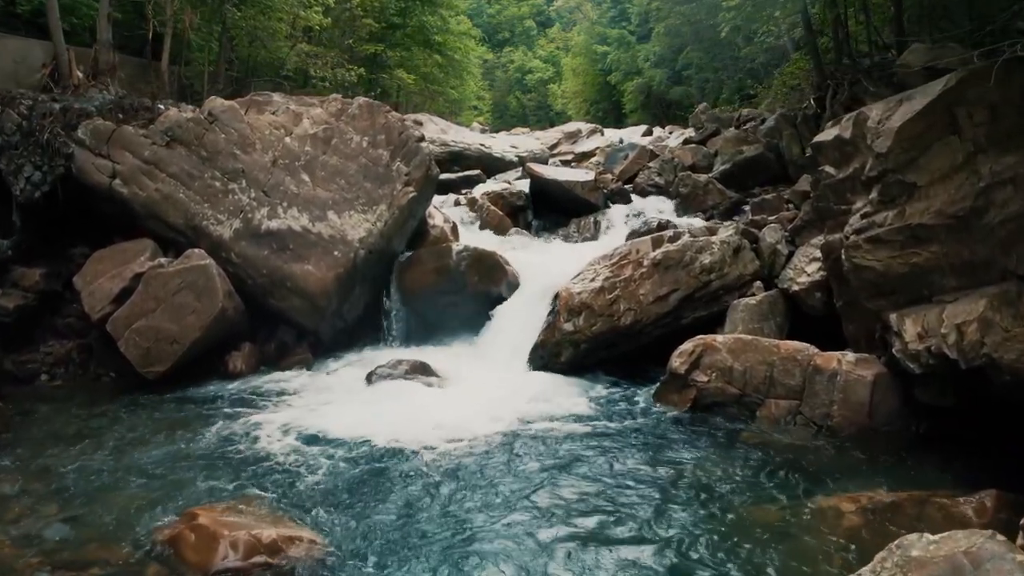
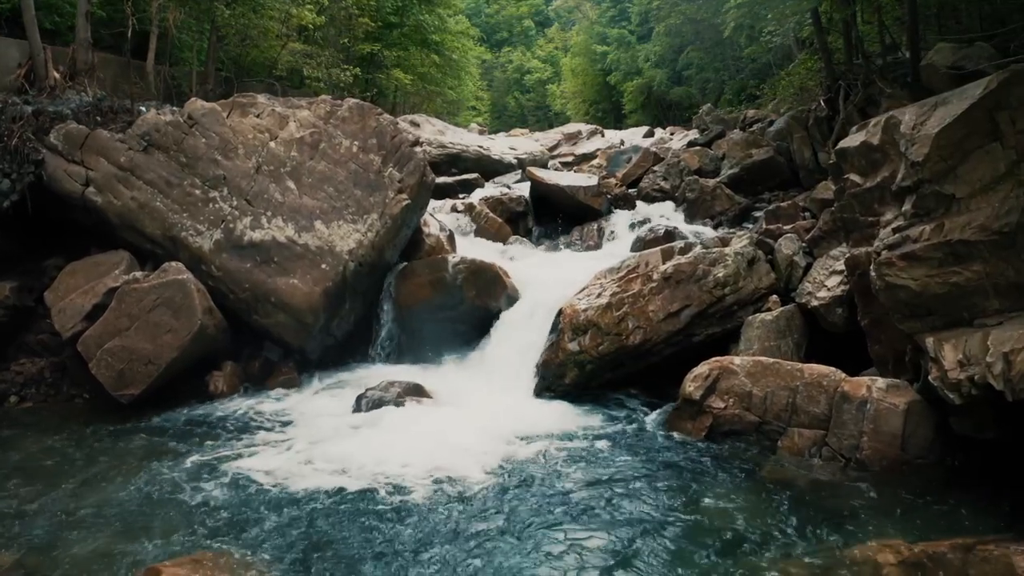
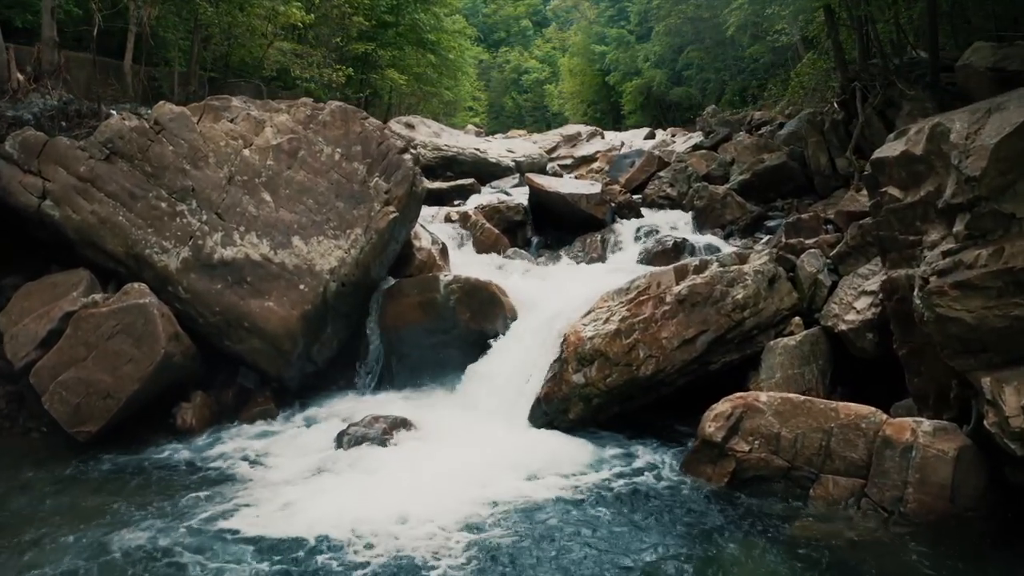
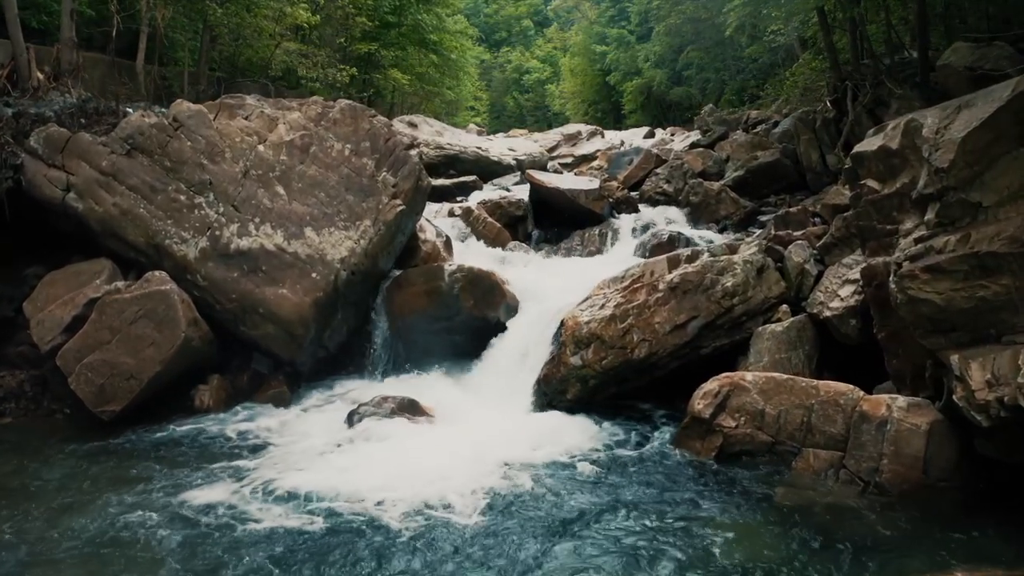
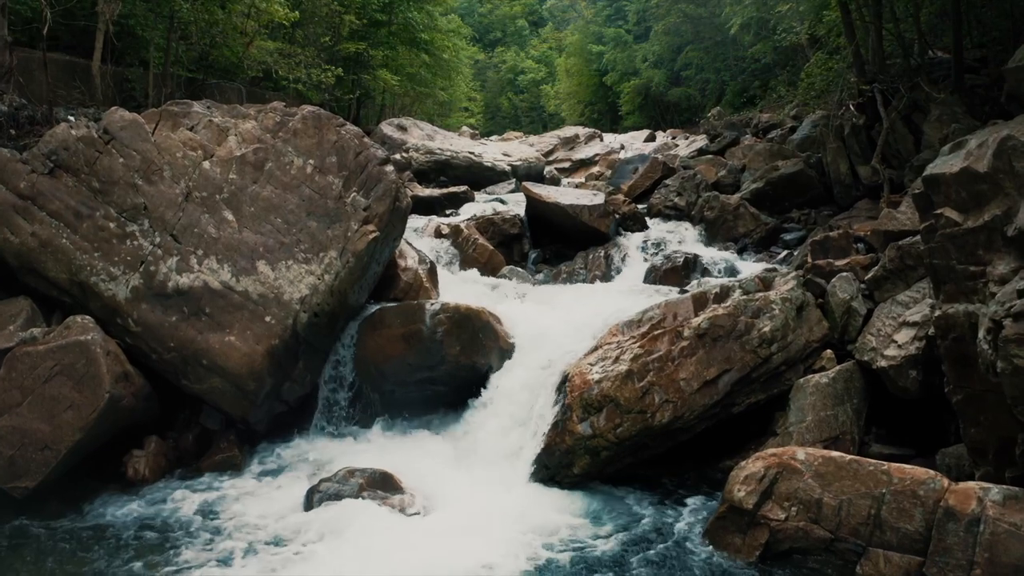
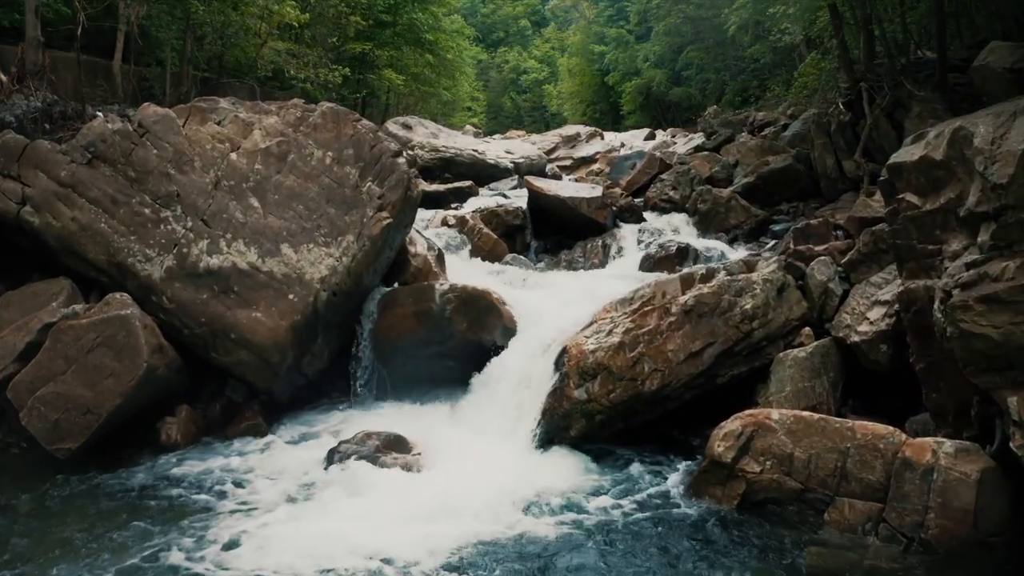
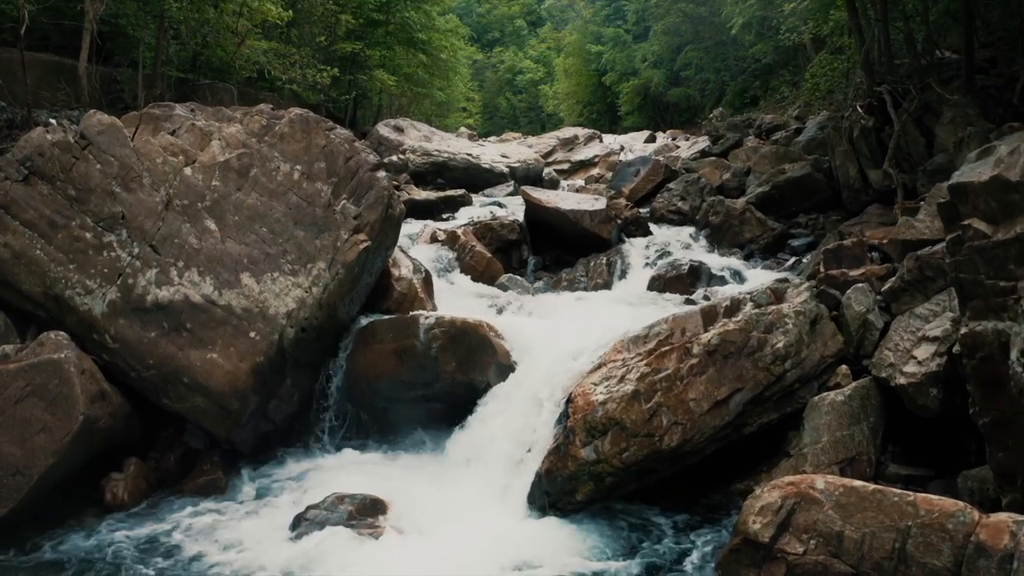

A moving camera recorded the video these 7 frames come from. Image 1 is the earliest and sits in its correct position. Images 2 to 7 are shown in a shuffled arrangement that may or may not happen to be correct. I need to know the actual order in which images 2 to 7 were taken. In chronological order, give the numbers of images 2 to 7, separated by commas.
2, 4, 3, 6, 5, 7
